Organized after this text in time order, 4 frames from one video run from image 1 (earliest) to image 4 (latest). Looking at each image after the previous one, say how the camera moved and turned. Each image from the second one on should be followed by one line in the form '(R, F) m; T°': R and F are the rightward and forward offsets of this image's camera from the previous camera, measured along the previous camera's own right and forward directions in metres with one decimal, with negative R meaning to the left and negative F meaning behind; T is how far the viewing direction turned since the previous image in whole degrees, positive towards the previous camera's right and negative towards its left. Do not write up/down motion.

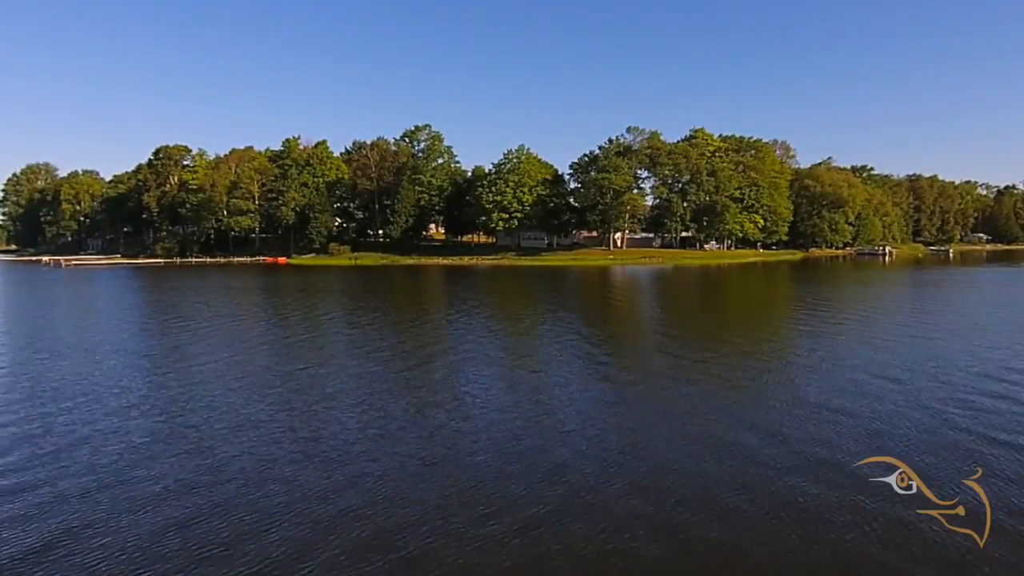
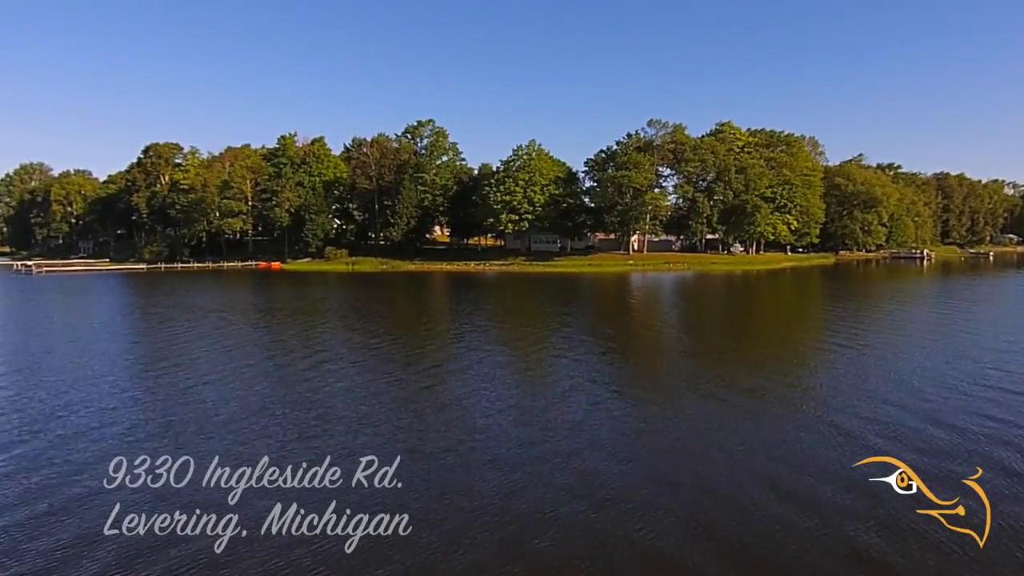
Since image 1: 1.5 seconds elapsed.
(0.0, +2.1) m; -1°
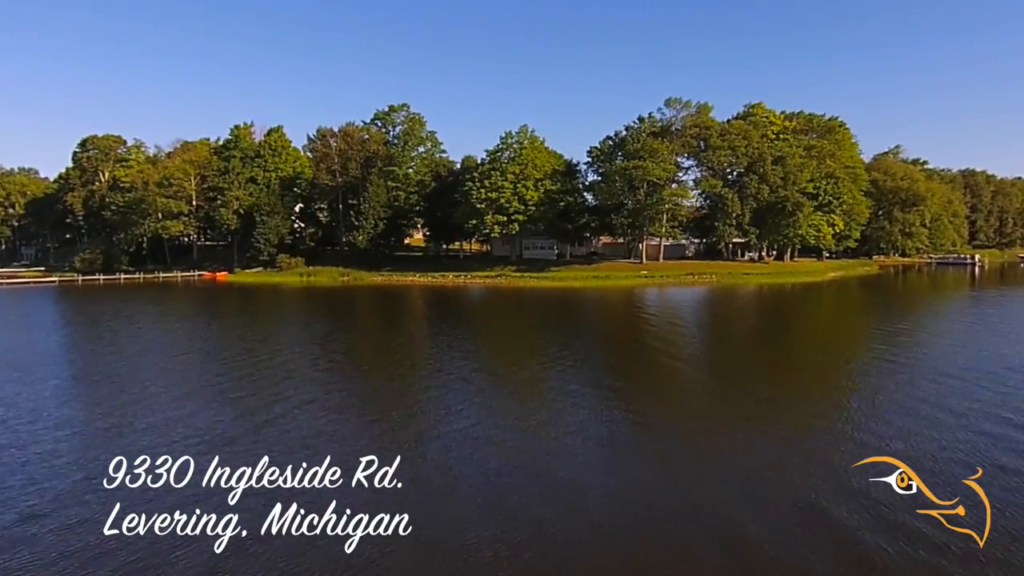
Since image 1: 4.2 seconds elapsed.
(+0.3, +4.2) m; 0°
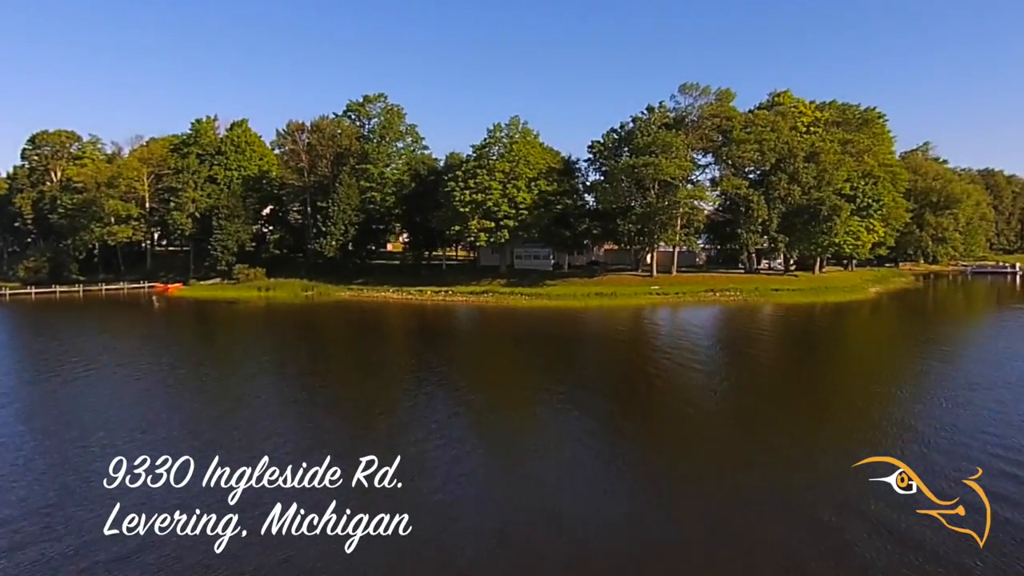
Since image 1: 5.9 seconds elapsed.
(+0.3, +2.7) m; 0°
